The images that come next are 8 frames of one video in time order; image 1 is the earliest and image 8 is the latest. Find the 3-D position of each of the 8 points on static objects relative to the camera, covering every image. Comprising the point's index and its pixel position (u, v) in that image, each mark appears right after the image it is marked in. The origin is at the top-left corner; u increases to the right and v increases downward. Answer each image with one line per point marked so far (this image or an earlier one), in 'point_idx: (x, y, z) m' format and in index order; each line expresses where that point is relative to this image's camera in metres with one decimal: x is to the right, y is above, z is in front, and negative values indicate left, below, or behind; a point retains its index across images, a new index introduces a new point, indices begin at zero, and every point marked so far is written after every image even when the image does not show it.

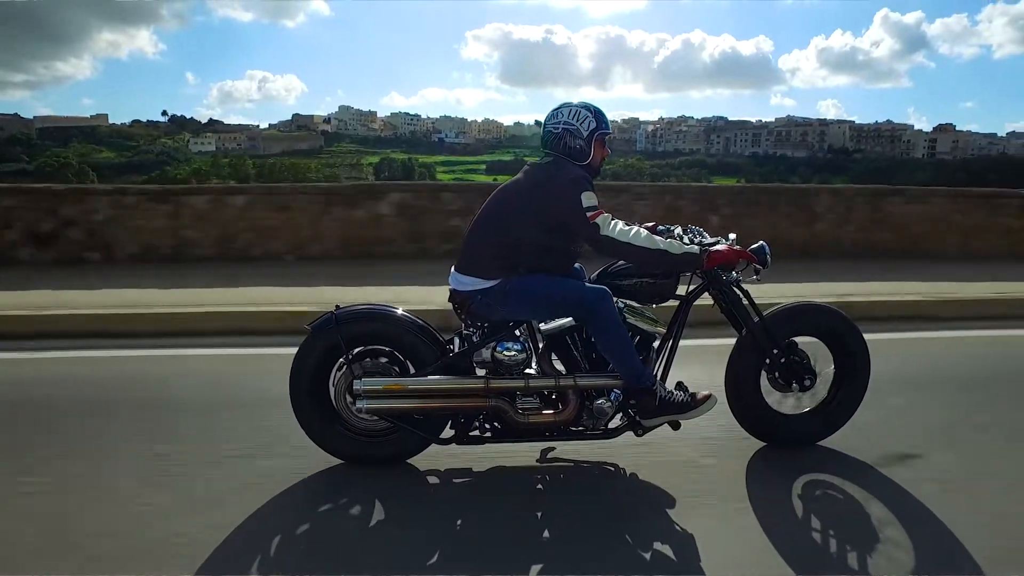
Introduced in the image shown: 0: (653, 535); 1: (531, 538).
0: (+0.6, -1.0, +3.0) m
1: (+0.1, -1.0, +3.0) m
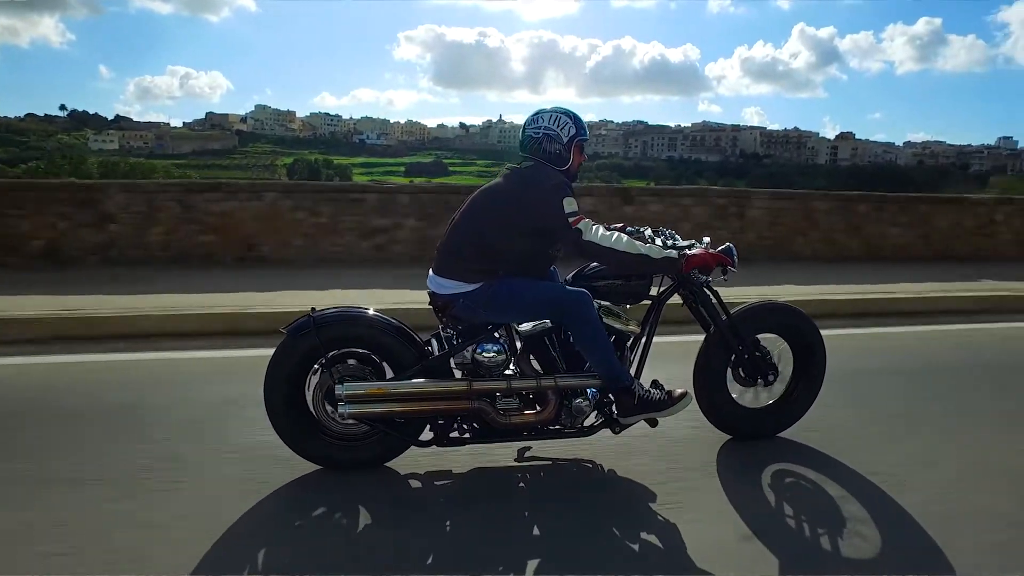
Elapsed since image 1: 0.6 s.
0: (+0.5, -1.0, +3.1) m
1: (+0.1, -1.0, +3.1) m
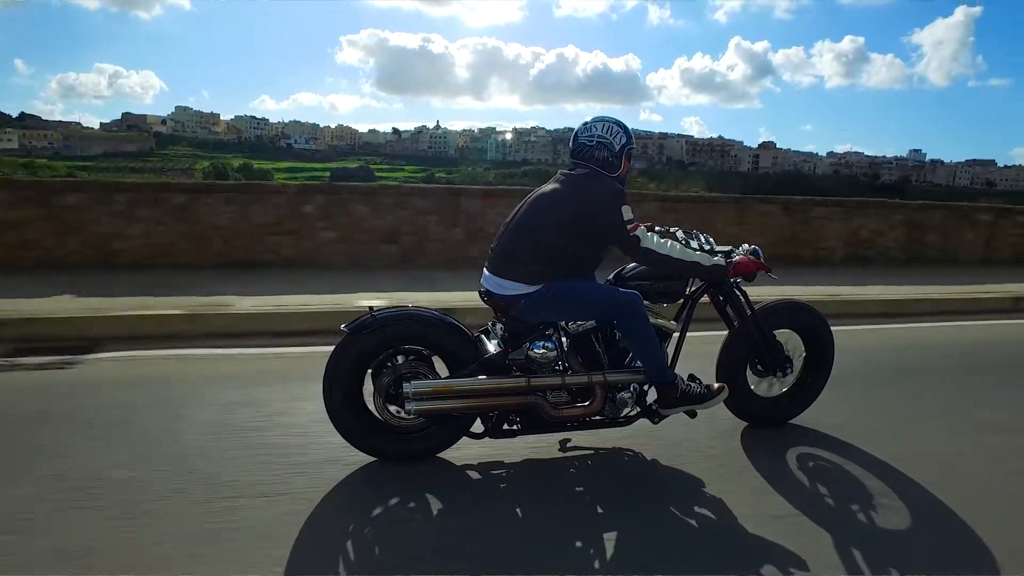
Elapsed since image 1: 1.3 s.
0: (+0.8, -1.0, +3.4) m
1: (+0.4, -1.0, +3.4) m
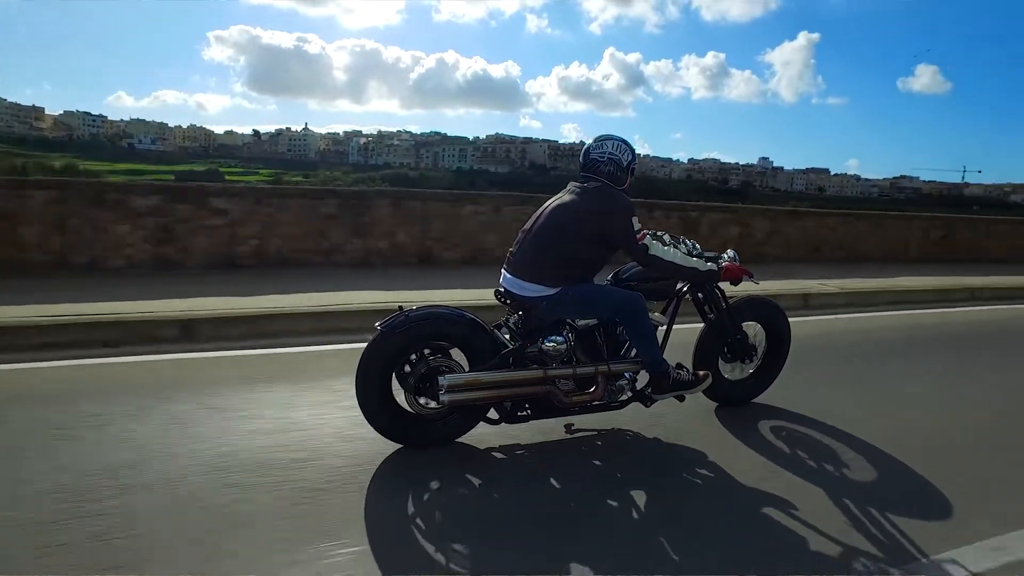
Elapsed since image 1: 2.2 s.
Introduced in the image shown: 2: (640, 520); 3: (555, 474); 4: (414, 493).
0: (+1.0, -1.0, +4.0) m
1: (+0.5, -1.0, +3.9) m
2: (+0.6, -1.1, +3.5) m
3: (+0.2, -1.0, +3.9) m
4: (-0.5, -1.0, +3.7) m
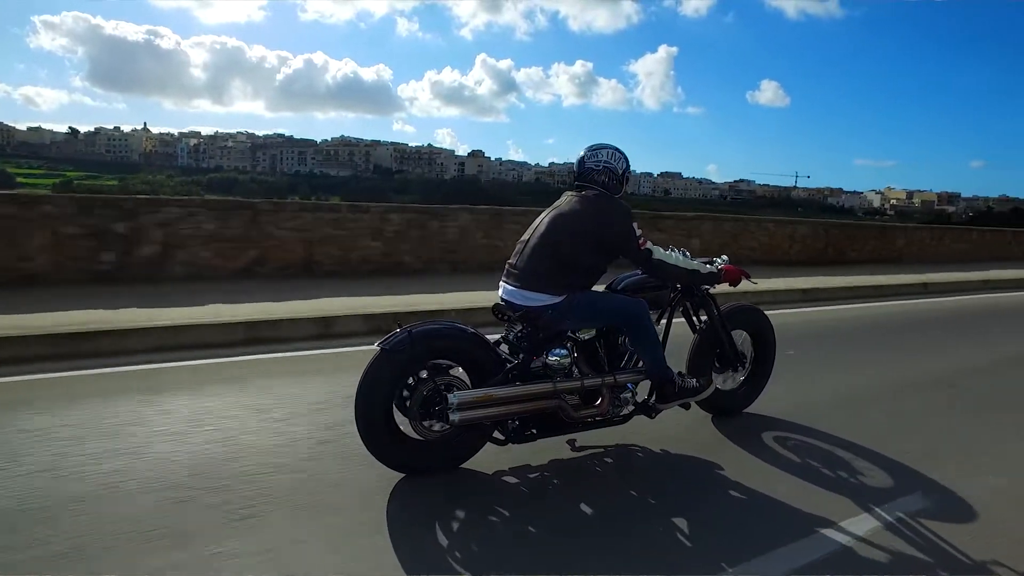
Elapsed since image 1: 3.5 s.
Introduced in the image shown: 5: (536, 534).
0: (+1.1, -1.1, +3.9) m
1: (+0.7, -1.1, +3.7) m
2: (+0.8, -1.2, +3.4) m
3: (+0.4, -1.1, +3.7) m
4: (-0.3, -1.1, +3.4) m
5: (+0.1, -1.1, +3.3) m
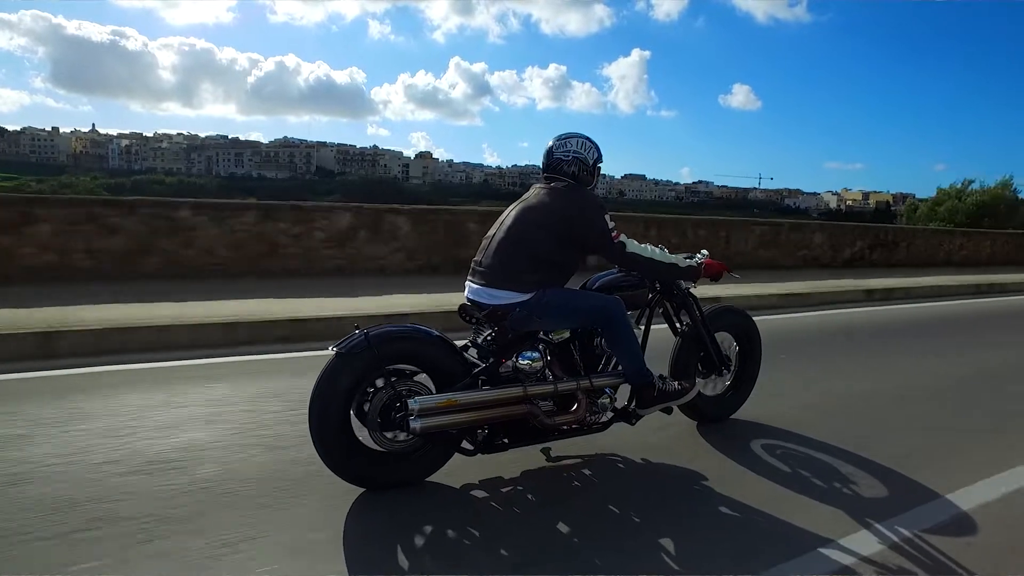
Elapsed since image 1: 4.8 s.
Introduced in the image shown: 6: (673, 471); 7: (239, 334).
0: (+0.9, -1.0, +3.6) m
1: (+0.5, -1.1, +3.4) m
2: (+0.7, -1.1, +3.1) m
3: (+0.2, -1.0, +3.4) m
4: (-0.5, -1.1, +3.1) m
5: (0.0, -1.1, +3.0) m
6: (+0.9, -1.0, +4.2) m
7: (-2.3, -0.4, +6.5) m
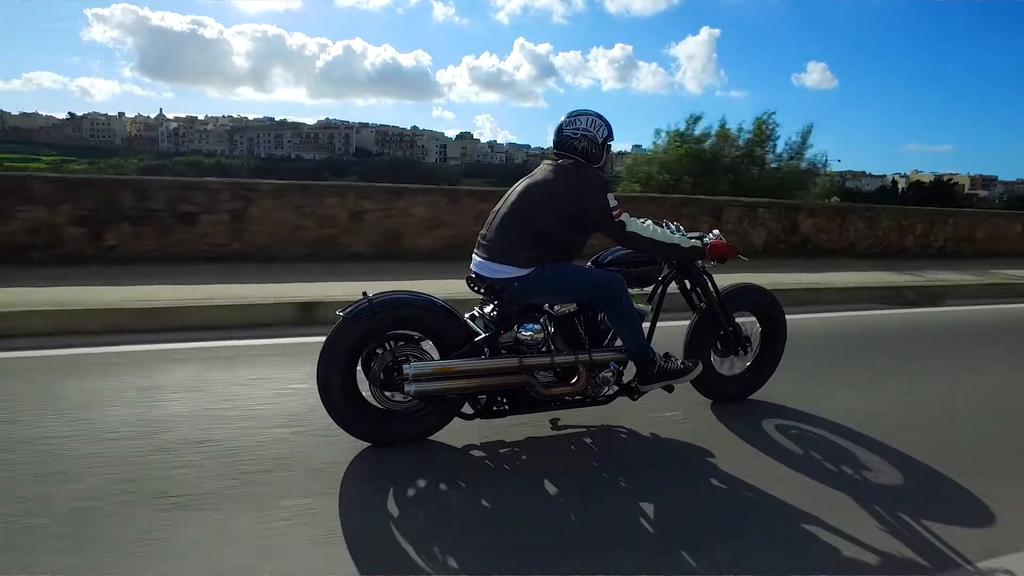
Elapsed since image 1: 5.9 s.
0: (+0.9, -0.9, +3.7) m
1: (+0.5, -0.9, +3.5) m
2: (+0.6, -1.0, +3.2) m
3: (+0.2, -0.9, +3.6) m
4: (-0.5, -1.0, +3.3) m
5: (-0.1, -1.0, +3.2) m
6: (+0.9, -0.9, +4.3) m
7: (-2.1, -0.2, +6.8) m
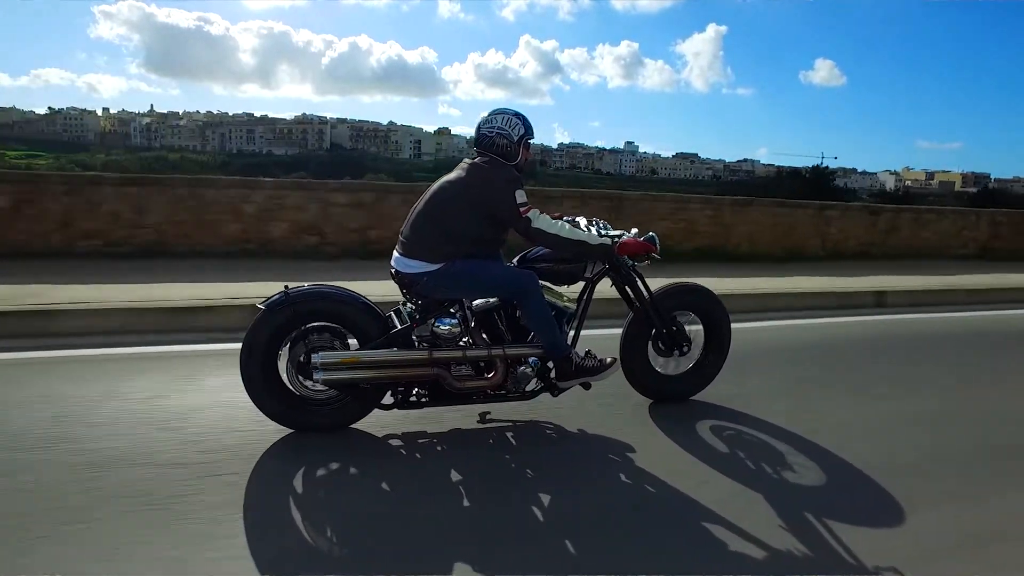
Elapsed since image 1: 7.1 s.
0: (+0.5, -0.9, +3.8) m
1: (0.0, -0.9, +3.6) m
2: (+0.2, -1.0, +3.3) m
3: (-0.3, -0.9, +3.7) m
4: (-1.0, -0.9, +3.4) m
5: (-0.5, -1.0, +3.3) m
6: (+0.5, -0.9, +4.4) m
7: (-2.5, -0.1, +6.9) m
